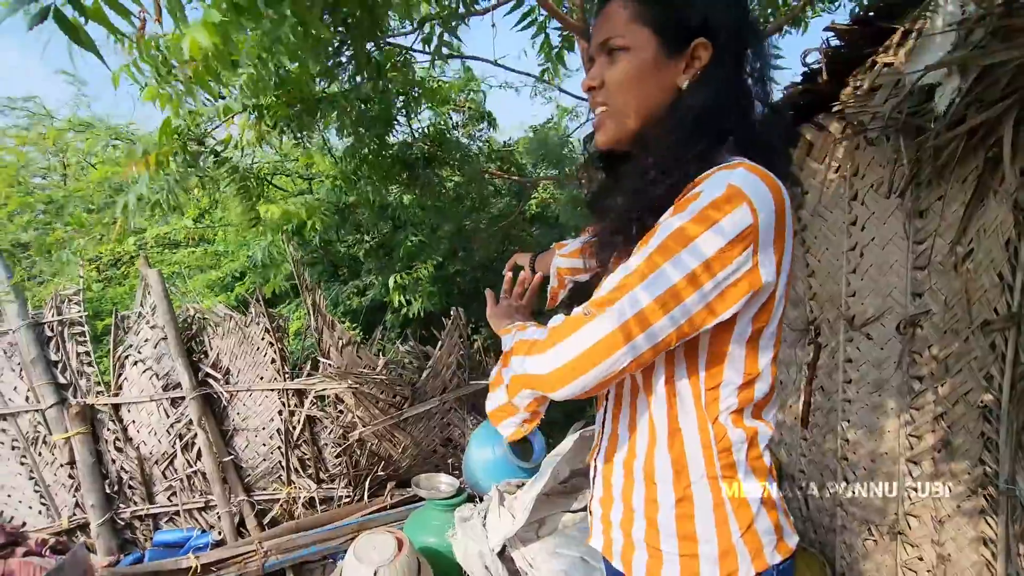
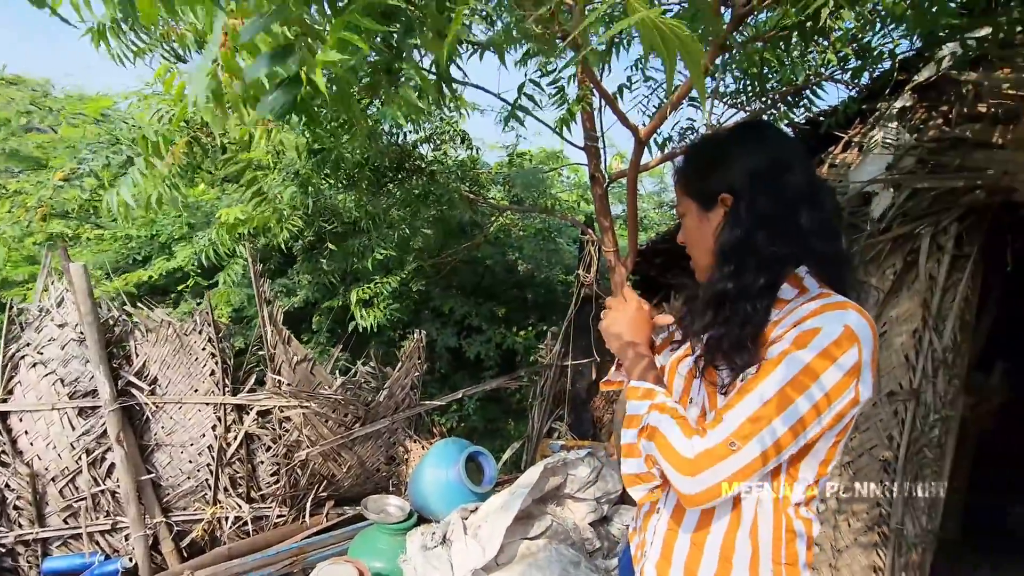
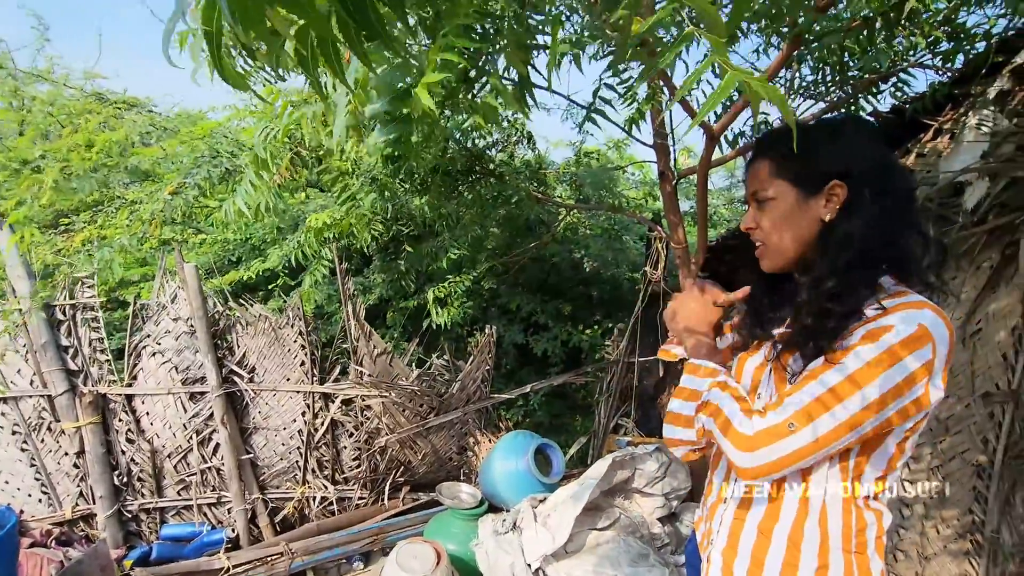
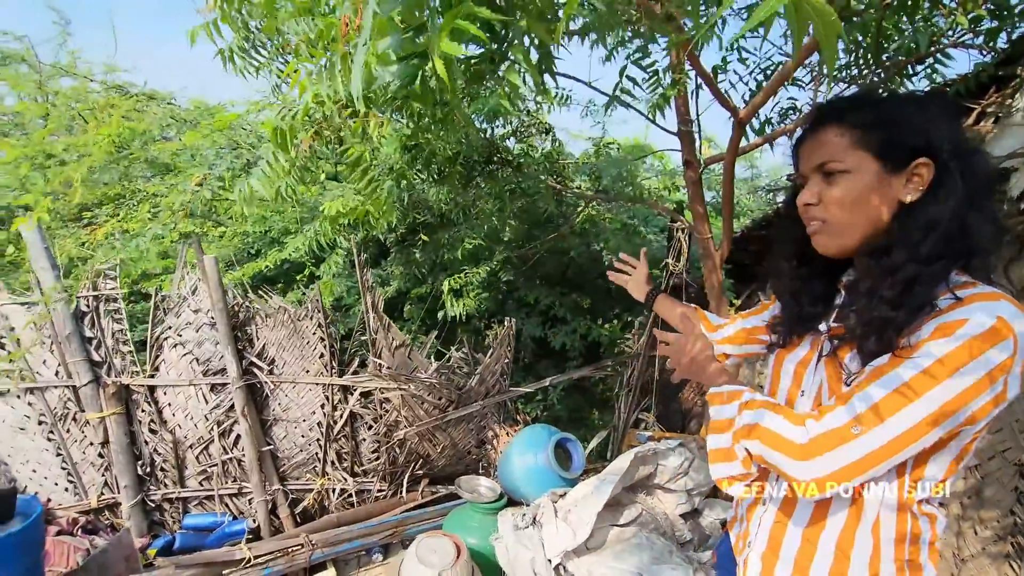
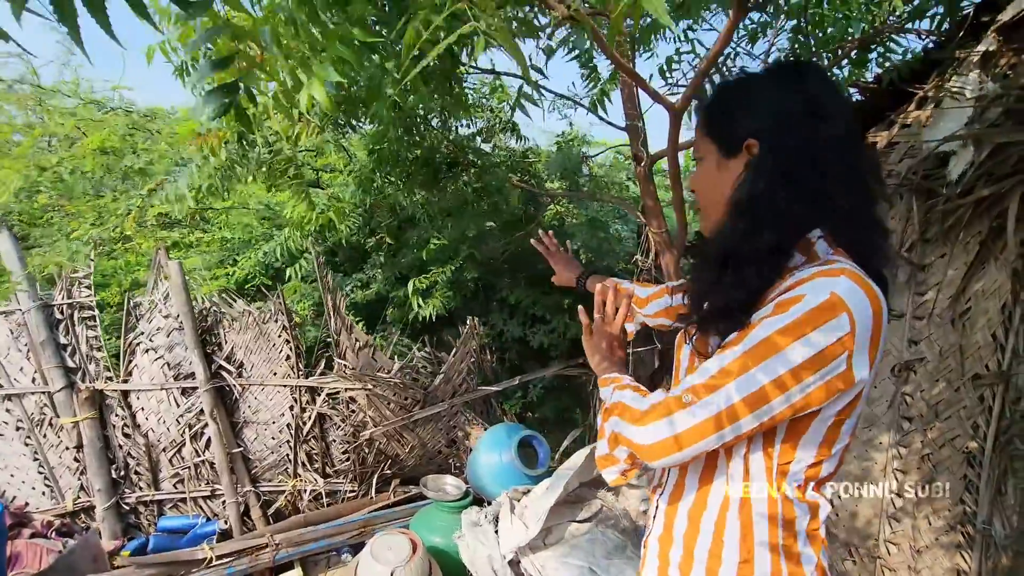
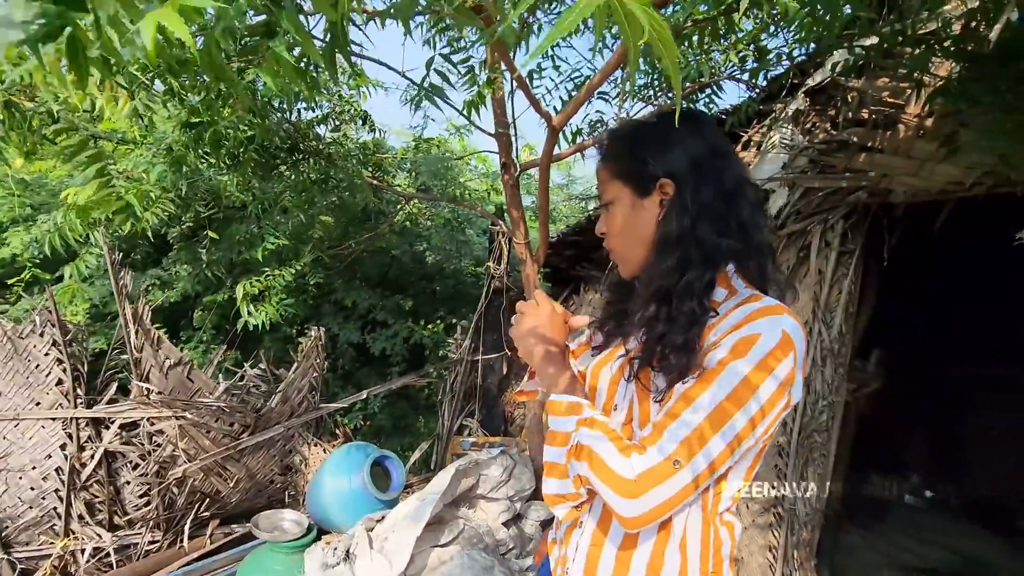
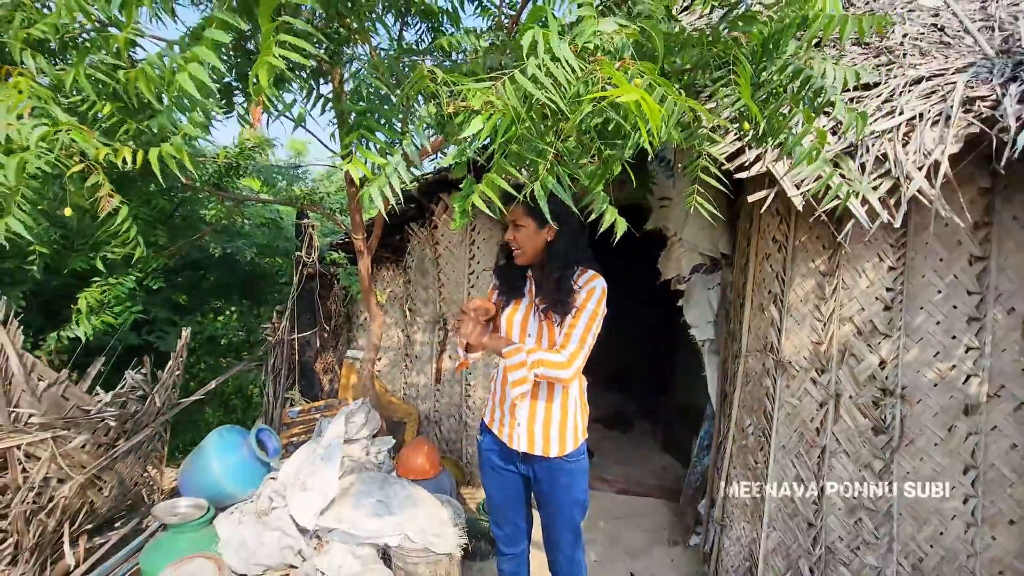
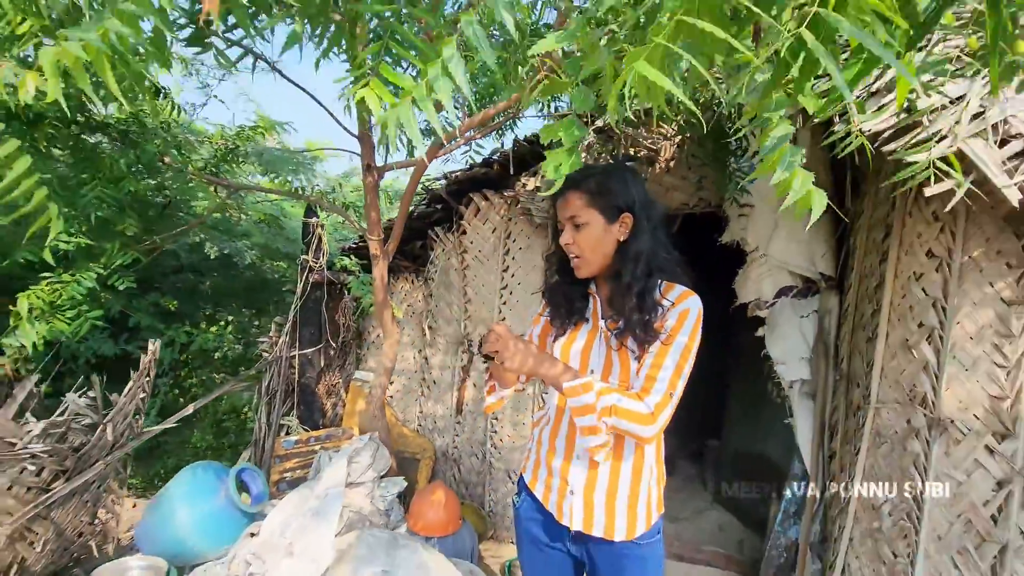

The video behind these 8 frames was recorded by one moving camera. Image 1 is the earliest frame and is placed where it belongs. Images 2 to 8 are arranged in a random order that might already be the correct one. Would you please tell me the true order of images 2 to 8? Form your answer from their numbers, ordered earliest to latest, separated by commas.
5, 4, 3, 2, 6, 8, 7
